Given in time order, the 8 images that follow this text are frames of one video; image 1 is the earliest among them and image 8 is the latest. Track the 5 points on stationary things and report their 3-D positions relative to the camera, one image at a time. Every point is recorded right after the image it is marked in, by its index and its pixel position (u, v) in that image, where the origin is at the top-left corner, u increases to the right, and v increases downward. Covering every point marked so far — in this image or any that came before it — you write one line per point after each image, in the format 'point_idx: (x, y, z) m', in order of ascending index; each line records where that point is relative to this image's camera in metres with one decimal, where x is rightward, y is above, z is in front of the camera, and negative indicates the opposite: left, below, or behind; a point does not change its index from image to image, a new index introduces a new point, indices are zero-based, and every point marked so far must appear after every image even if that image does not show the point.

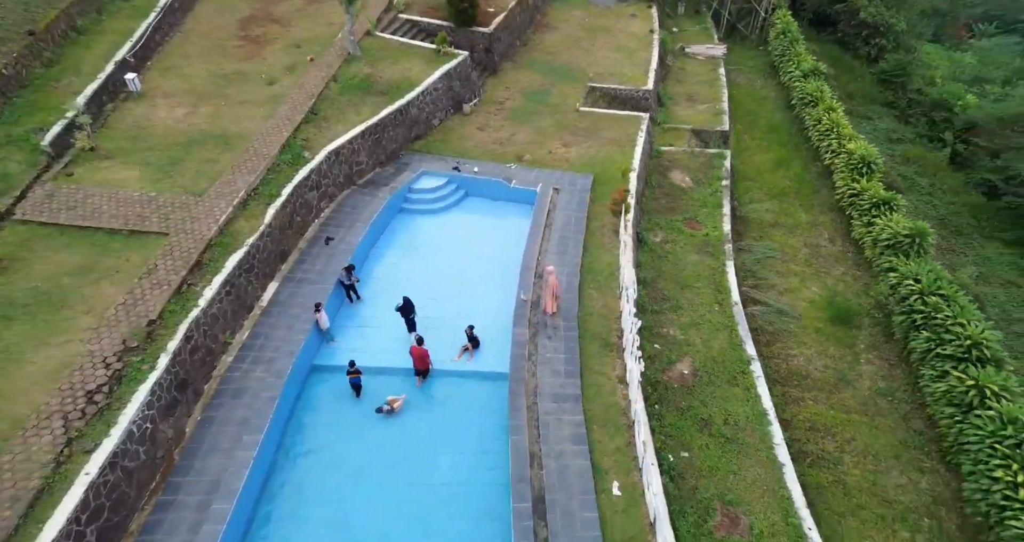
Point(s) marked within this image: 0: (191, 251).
0: (-5.3, +0.3, +9.6) m
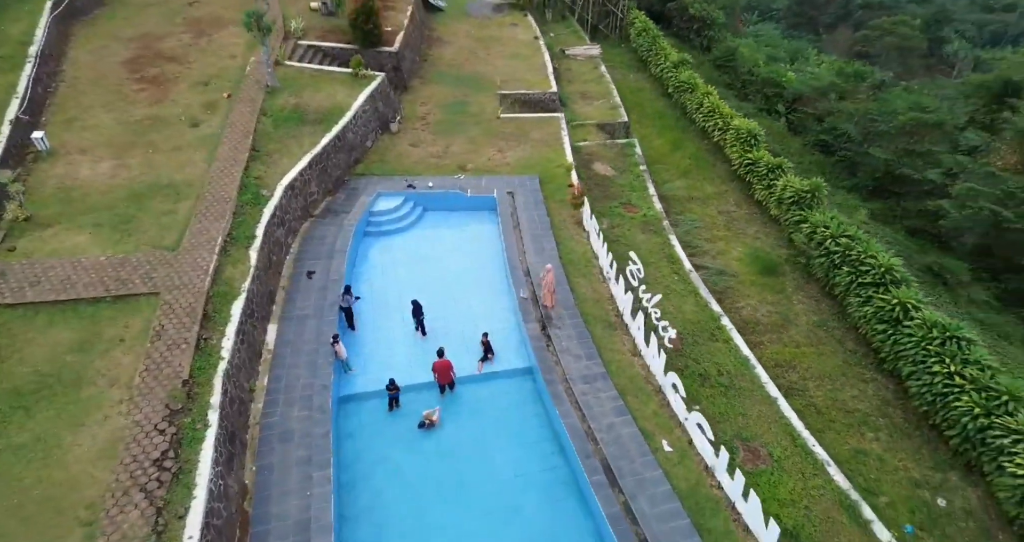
0: (-5.0, -0.6, +9.0) m
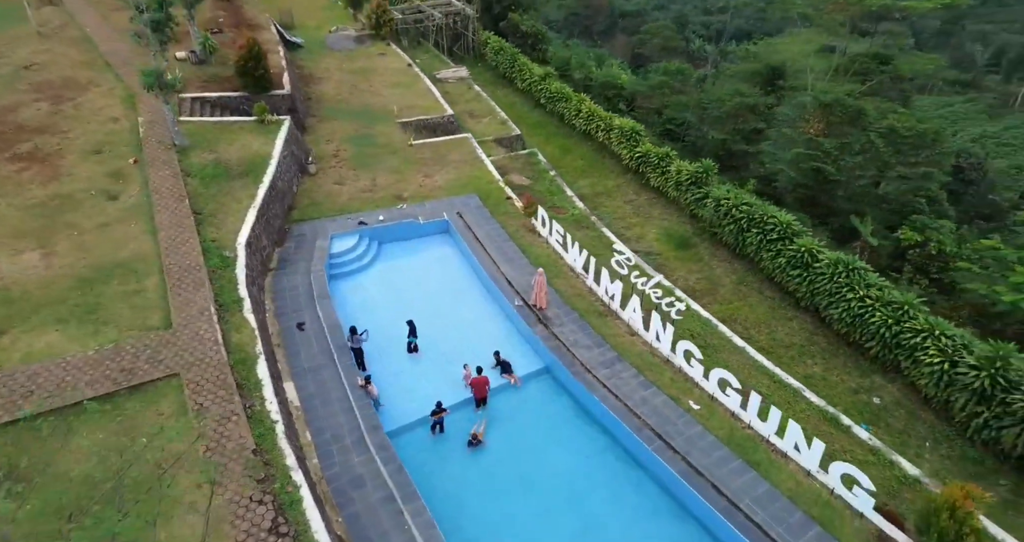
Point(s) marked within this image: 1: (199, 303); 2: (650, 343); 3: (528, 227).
0: (-4.3, -1.6, +8.5) m
1: (-5.4, -0.6, +9.8) m
2: (+3.0, -1.6, +11.4) m
3: (+0.6, +1.2, +15.6) m
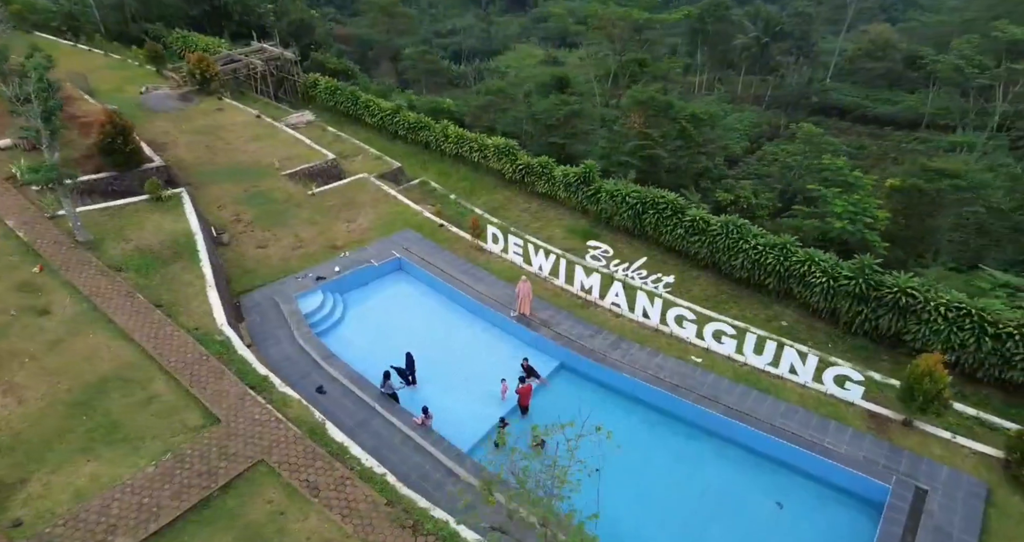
0: (-3.0, -2.7, +8.3) m
1: (-4.6, -2.0, +9.3) m
2: (+3.0, -1.2, +13.2) m
3: (-0.9, +0.7, +16.5) m
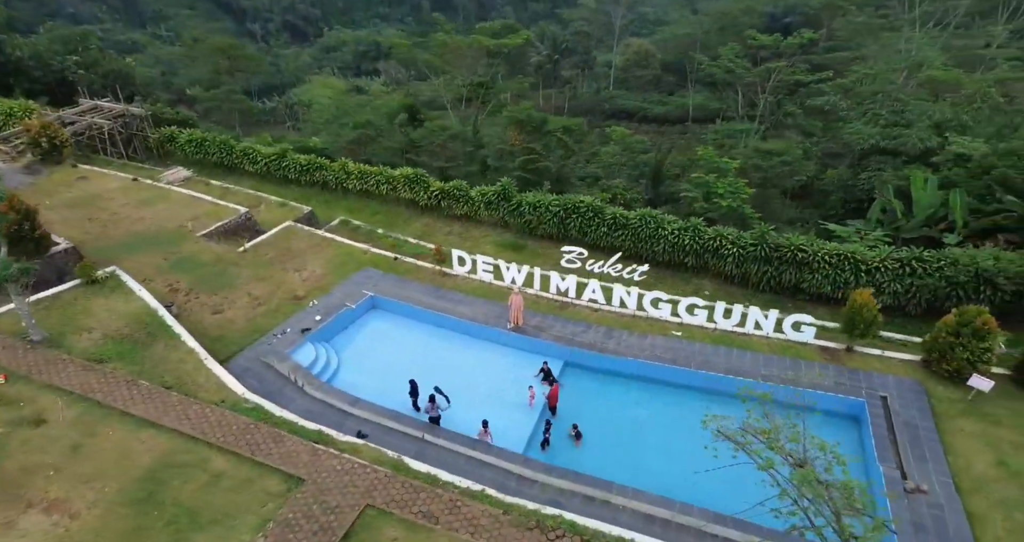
0: (-1.6, -3.3, +8.7) m
1: (-3.5, -3.0, +9.3) m
2: (+2.8, -1.1, +14.9) m
3: (-2.1, -0.1, +17.2) m
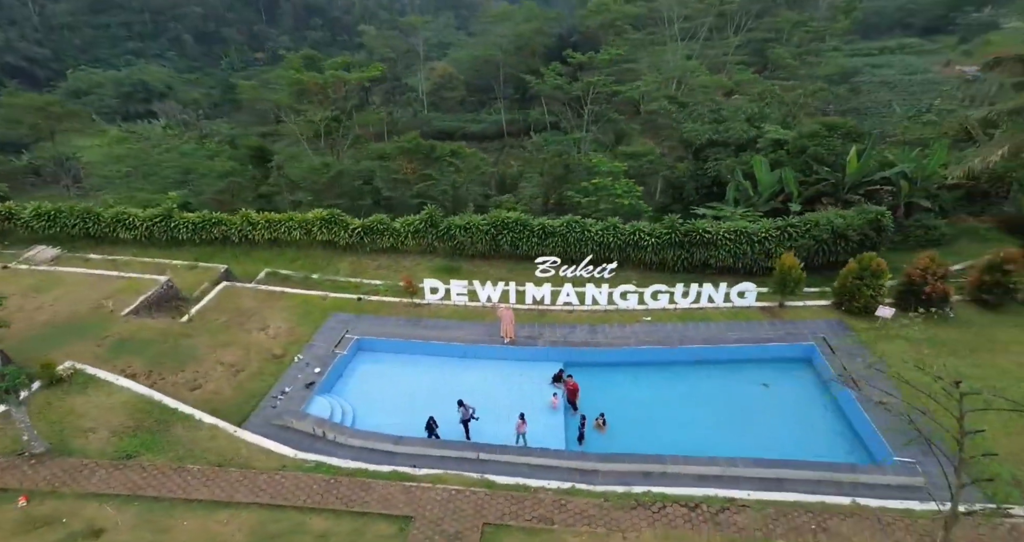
0: (-0.1, -3.8, +9.5) m
1: (-2.1, -3.8, +9.6) m
2: (+2.4, -1.2, +16.6) m
3: (-3.0, -1.1, +17.7) m
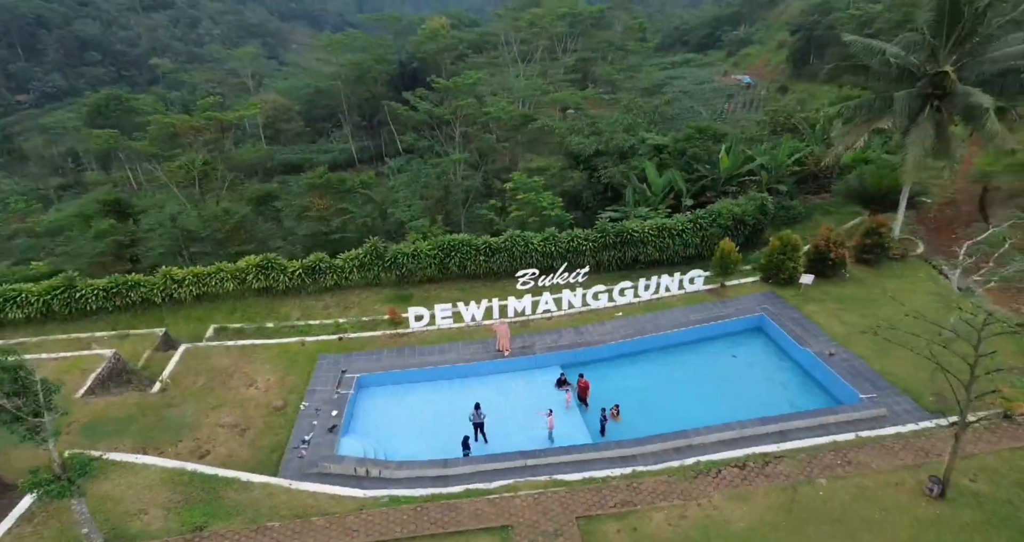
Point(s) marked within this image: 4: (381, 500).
0: (+1.5, -3.9, +10.4) m
1: (-0.5, -4.2, +10.2) m
2: (+2.1, -1.4, +17.9) m
3: (-3.3, -2.1, +17.9) m
4: (-2.5, -4.4, +10.6) m
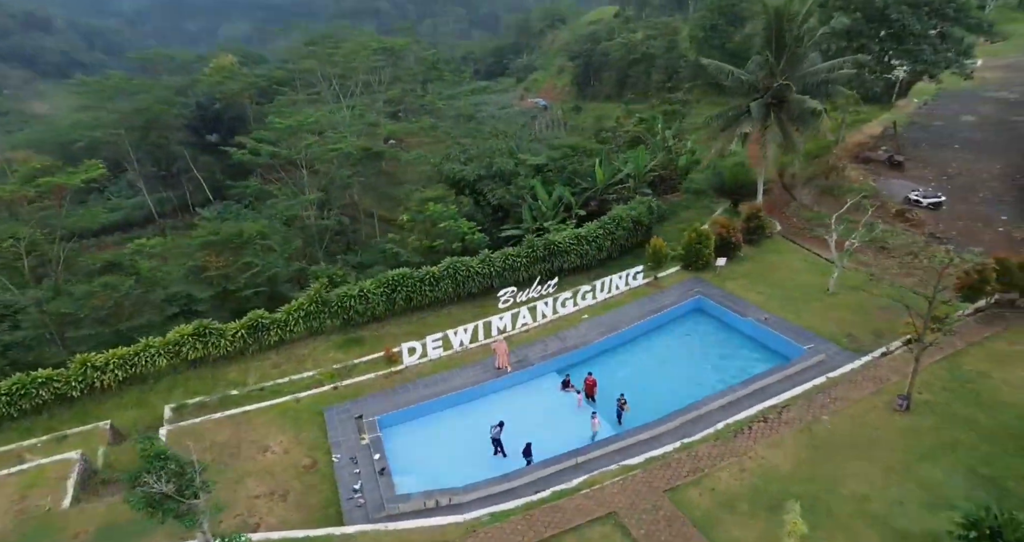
0: (+3.3, -4.0, +12.1) m
1: (+1.5, -4.5, +11.3) m
2: (+1.9, -1.8, +19.6) m
3: (-3.3, -3.3, +18.3) m
4: (-0.5, -5.0, +11.3) m
